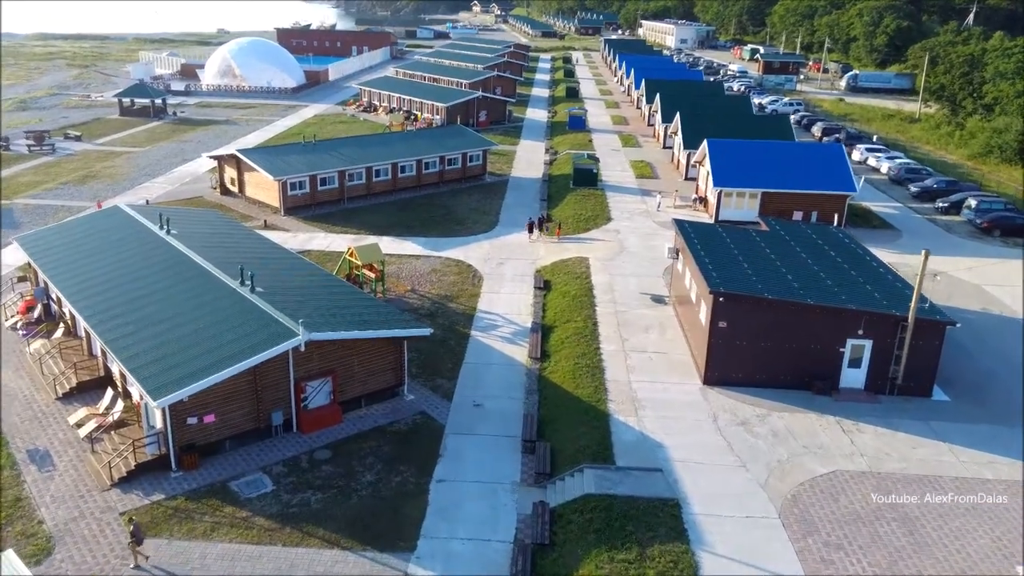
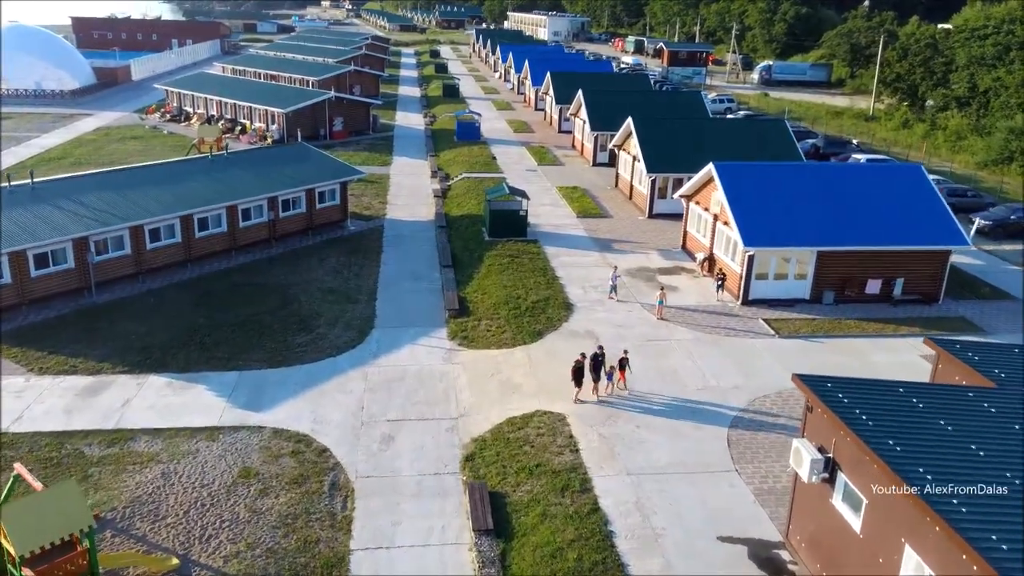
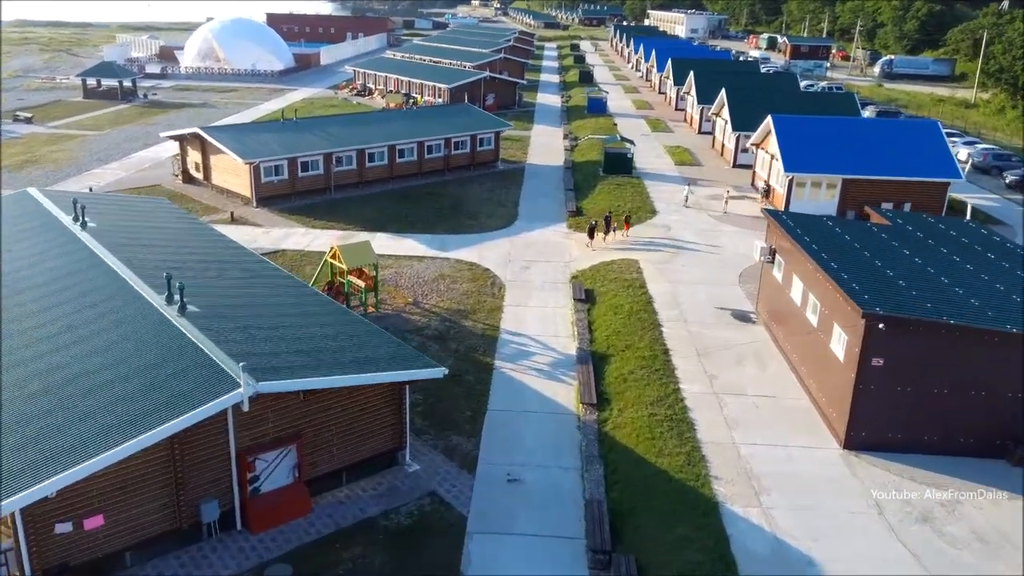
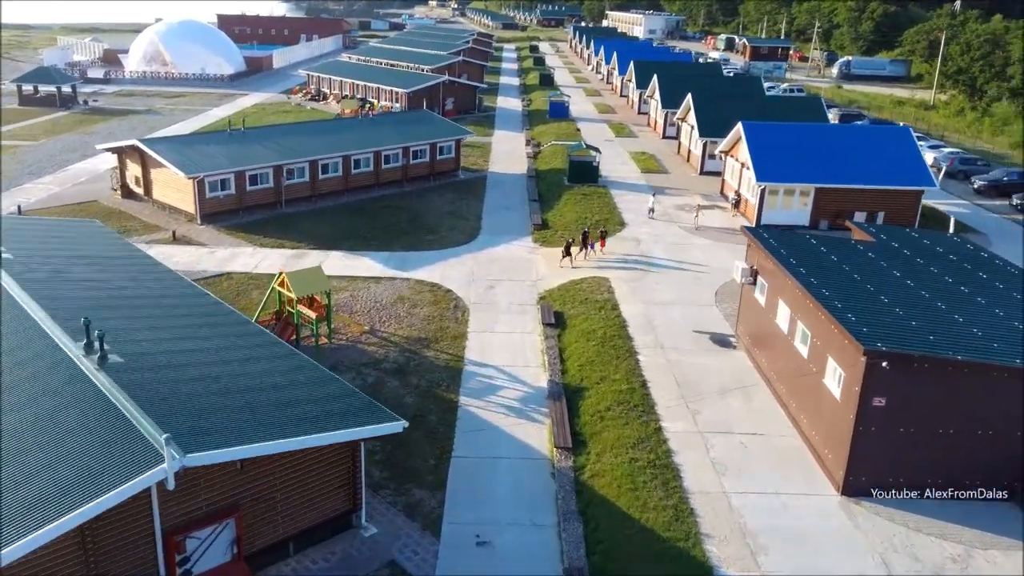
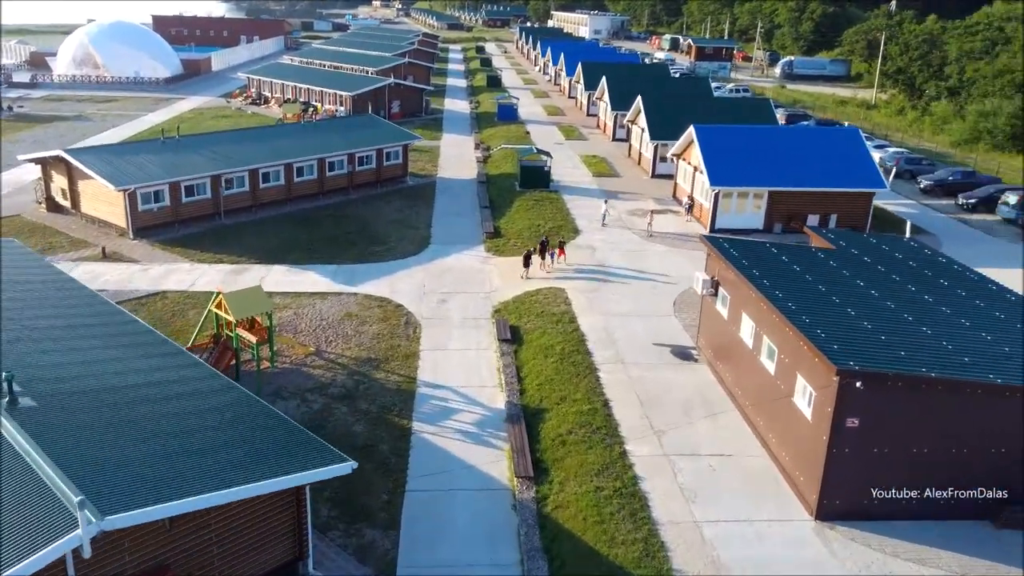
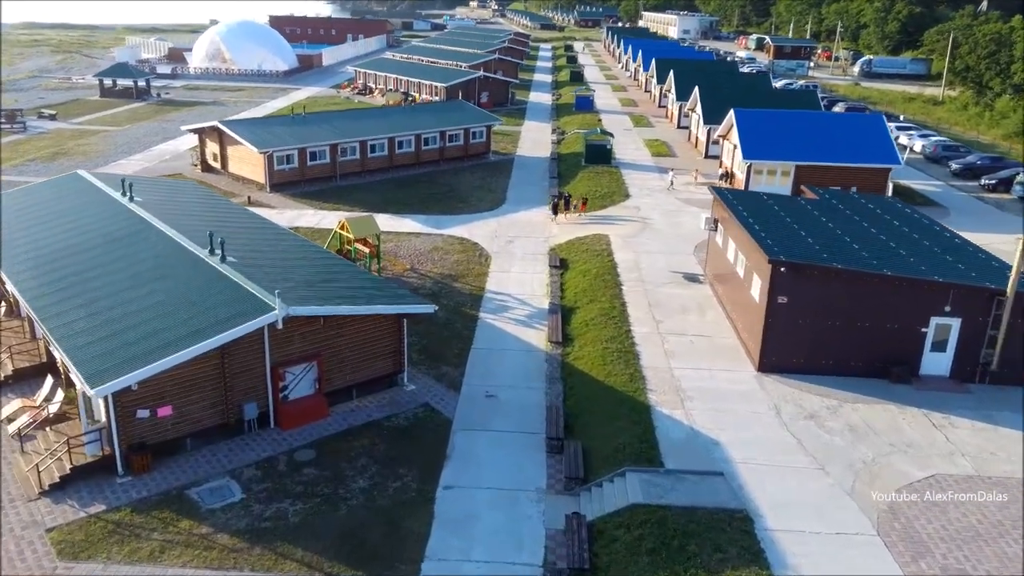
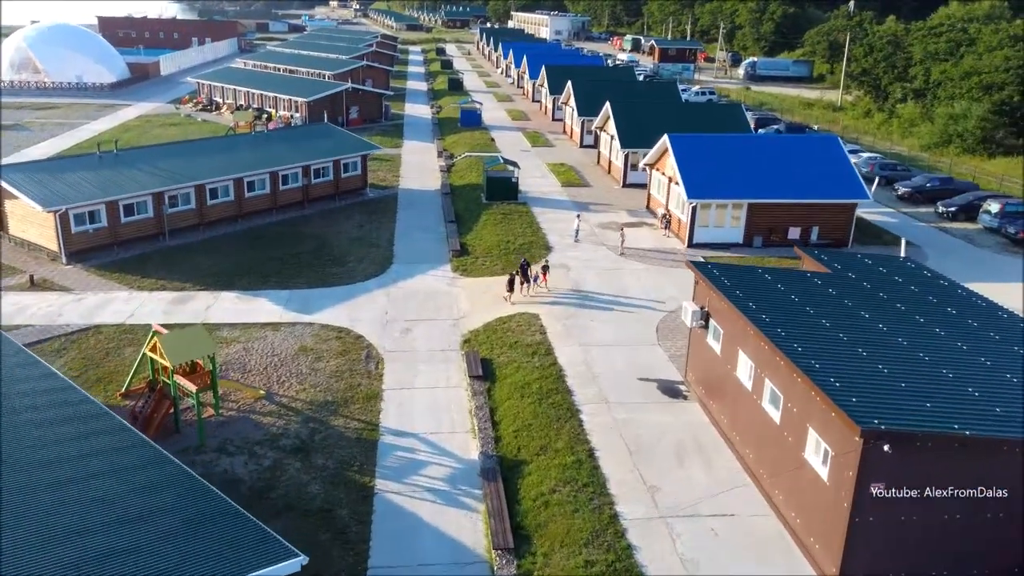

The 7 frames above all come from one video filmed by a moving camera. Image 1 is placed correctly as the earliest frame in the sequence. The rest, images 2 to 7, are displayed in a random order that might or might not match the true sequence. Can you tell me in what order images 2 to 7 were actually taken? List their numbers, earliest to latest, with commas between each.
6, 3, 4, 5, 7, 2
